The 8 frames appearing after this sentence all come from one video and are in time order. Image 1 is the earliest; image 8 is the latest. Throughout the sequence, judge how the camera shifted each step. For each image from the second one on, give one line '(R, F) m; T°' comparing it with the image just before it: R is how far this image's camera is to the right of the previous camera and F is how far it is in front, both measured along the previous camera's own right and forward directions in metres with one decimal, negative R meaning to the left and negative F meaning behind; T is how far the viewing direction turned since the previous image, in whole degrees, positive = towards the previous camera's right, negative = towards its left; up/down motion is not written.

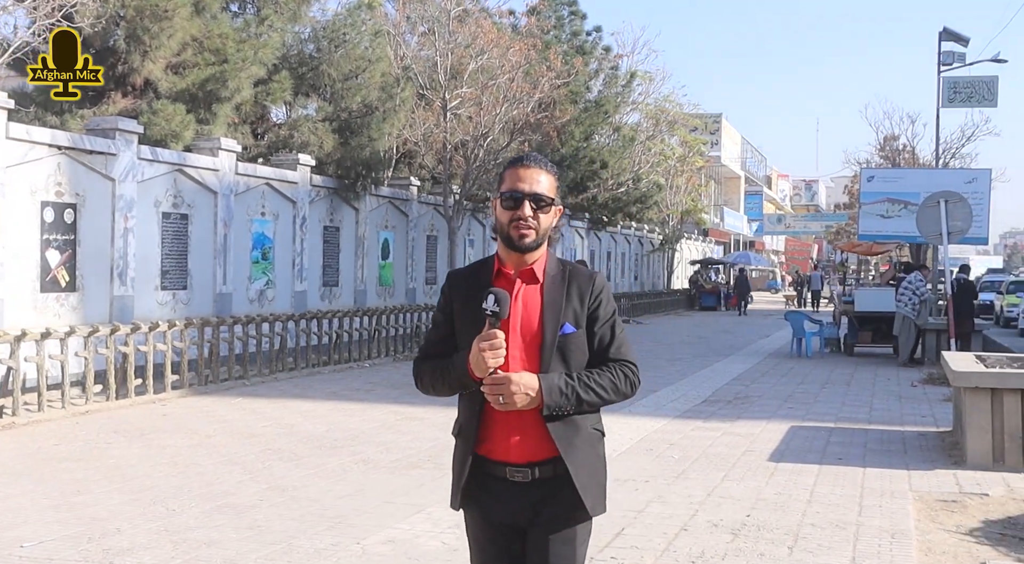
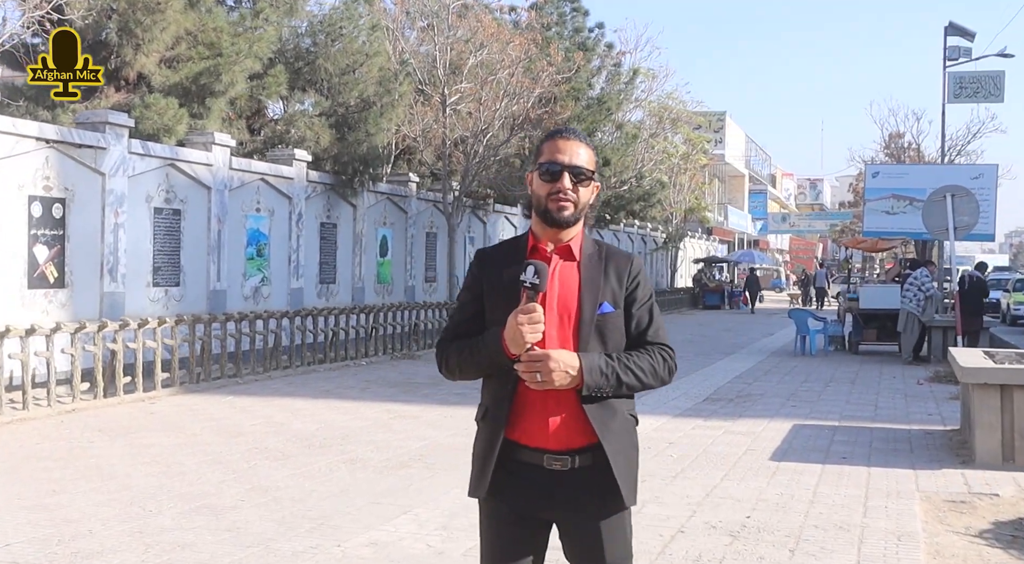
(+0.1, +0.2) m; 0°
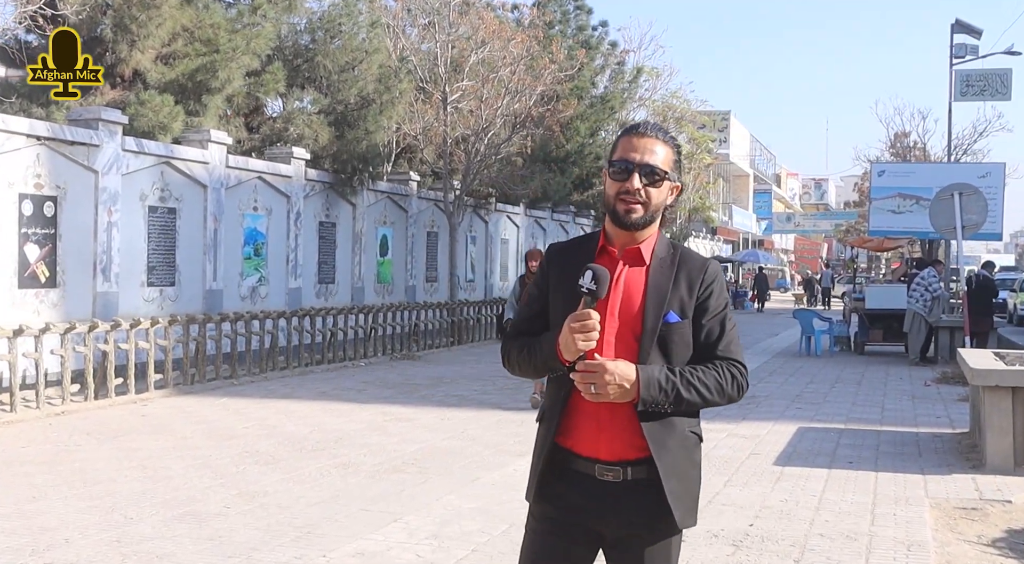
(+0.1, +0.2) m; 0°
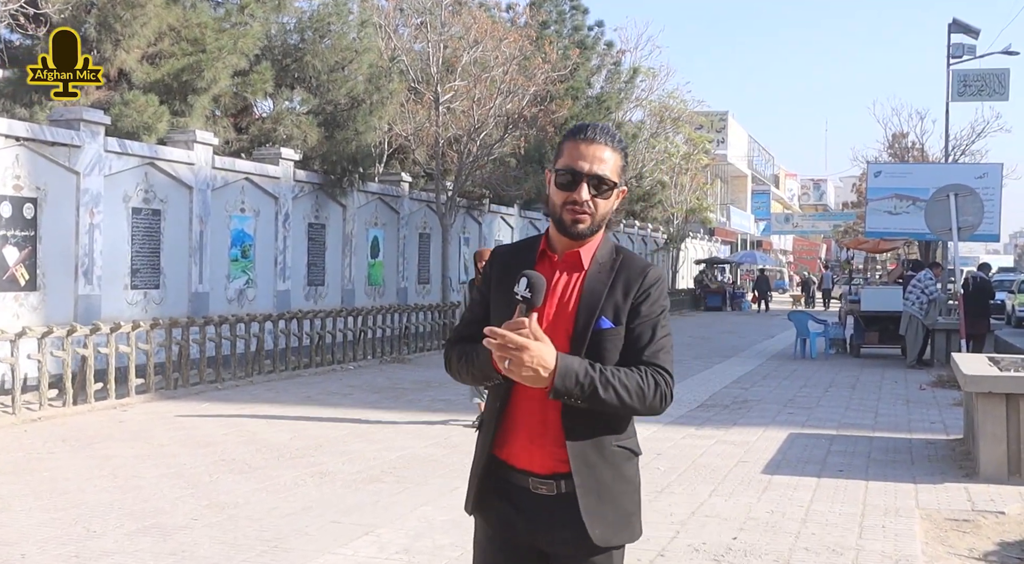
(+0.1, +0.2) m; 0°
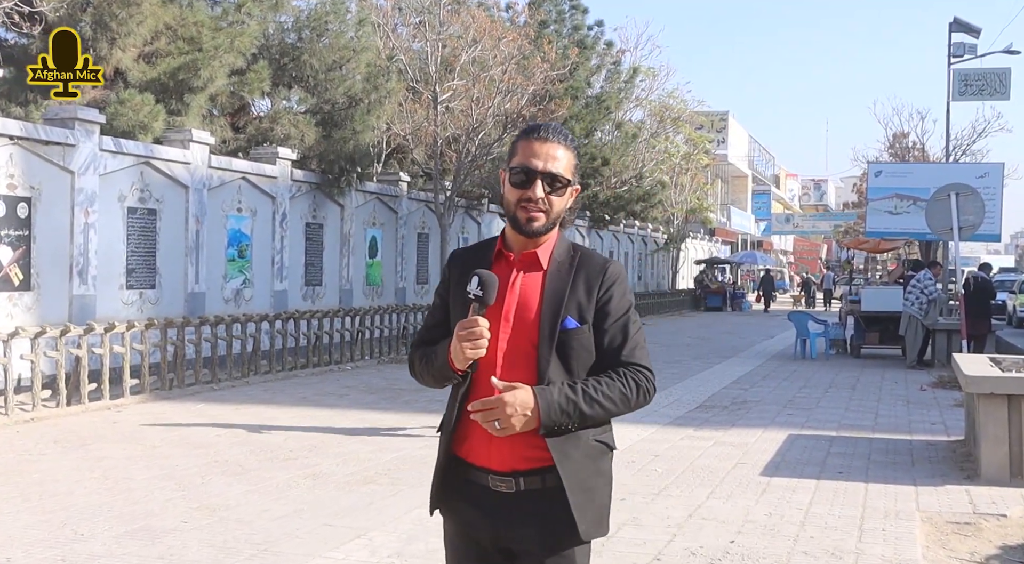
(0.0, +0.1) m; 0°
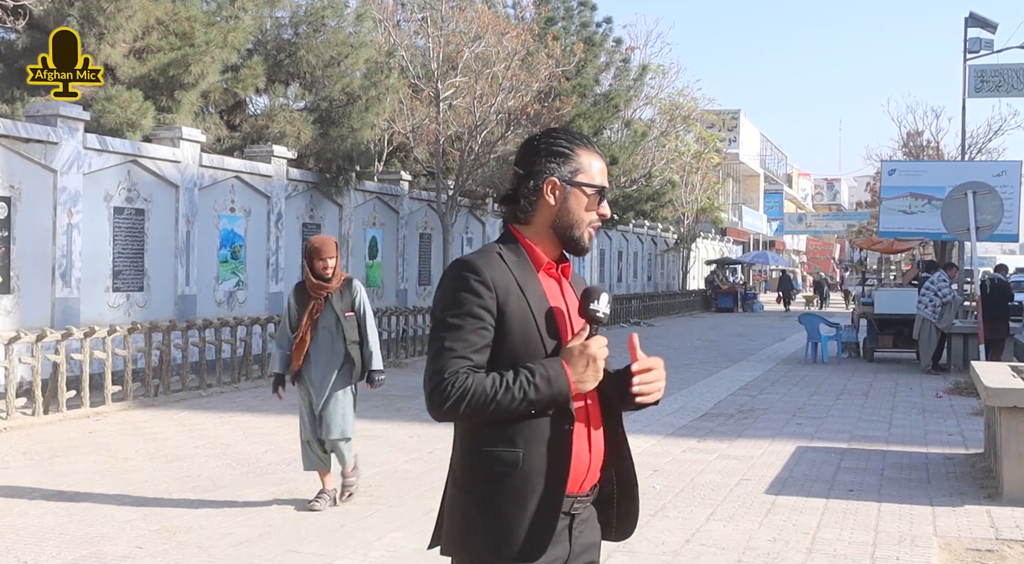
(+0.2, +0.5) m; -1°
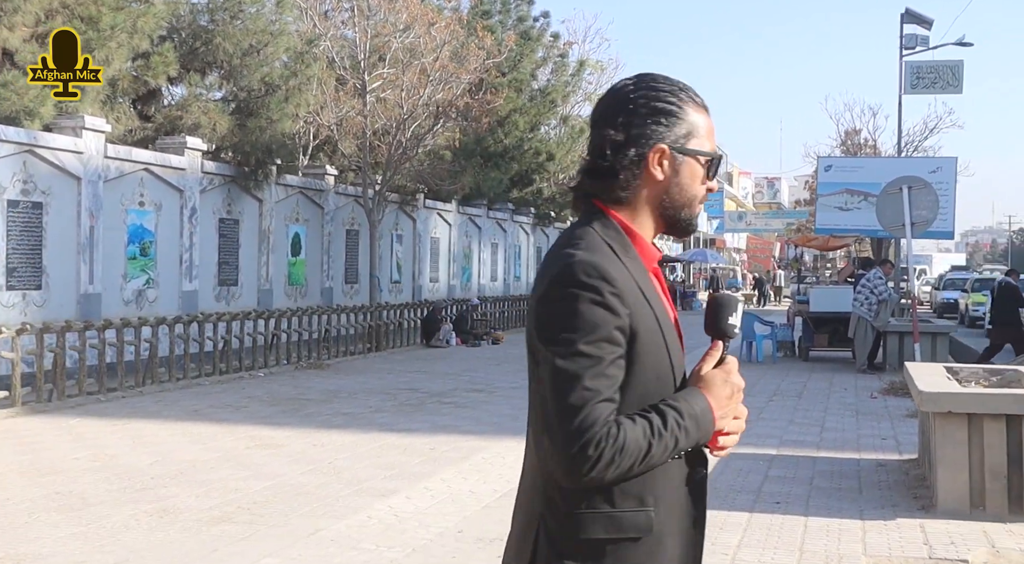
(+0.3, +0.4) m; +3°
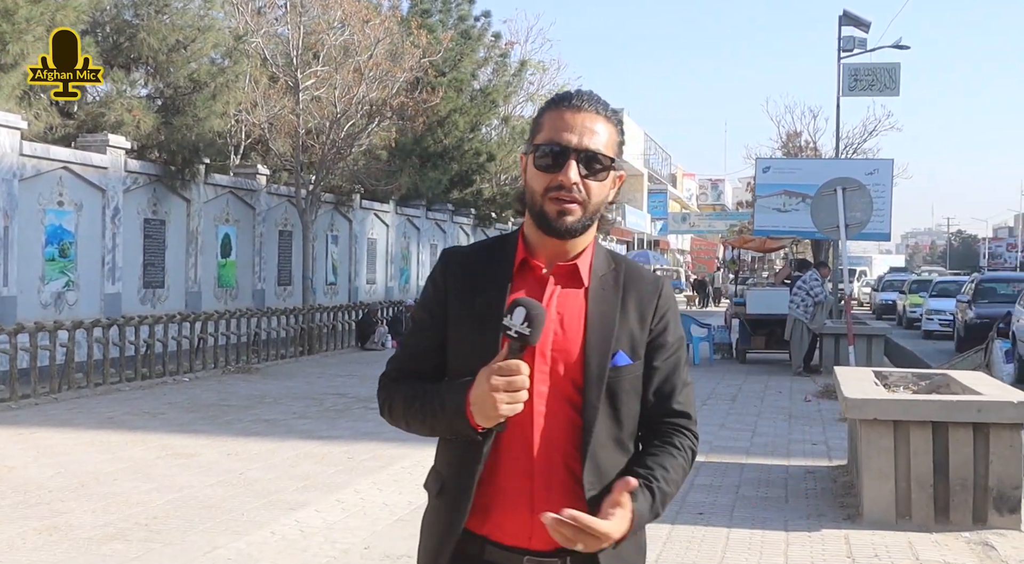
(+0.2, +0.1) m; +3°
